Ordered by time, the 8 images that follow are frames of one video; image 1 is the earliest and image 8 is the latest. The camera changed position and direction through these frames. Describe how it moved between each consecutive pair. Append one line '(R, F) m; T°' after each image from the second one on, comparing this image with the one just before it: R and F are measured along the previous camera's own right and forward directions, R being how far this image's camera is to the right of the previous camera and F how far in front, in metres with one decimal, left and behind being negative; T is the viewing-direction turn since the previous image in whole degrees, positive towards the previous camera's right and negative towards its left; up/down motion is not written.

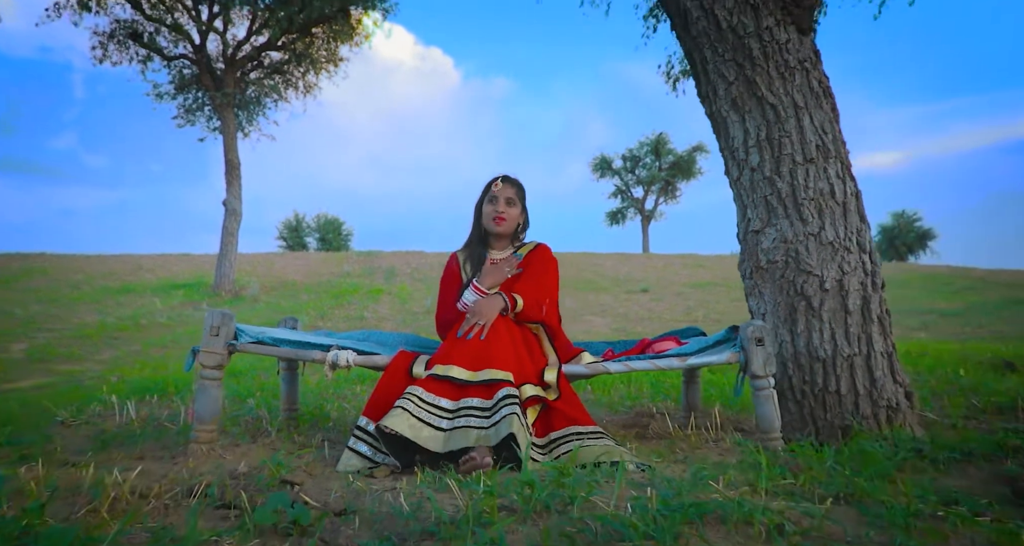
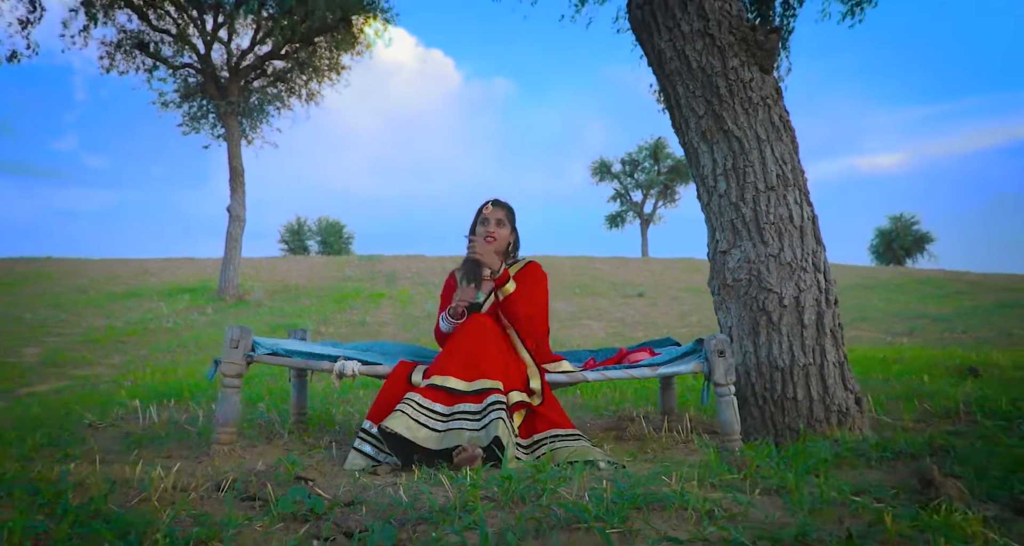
(+0.1, -0.3) m; 0°
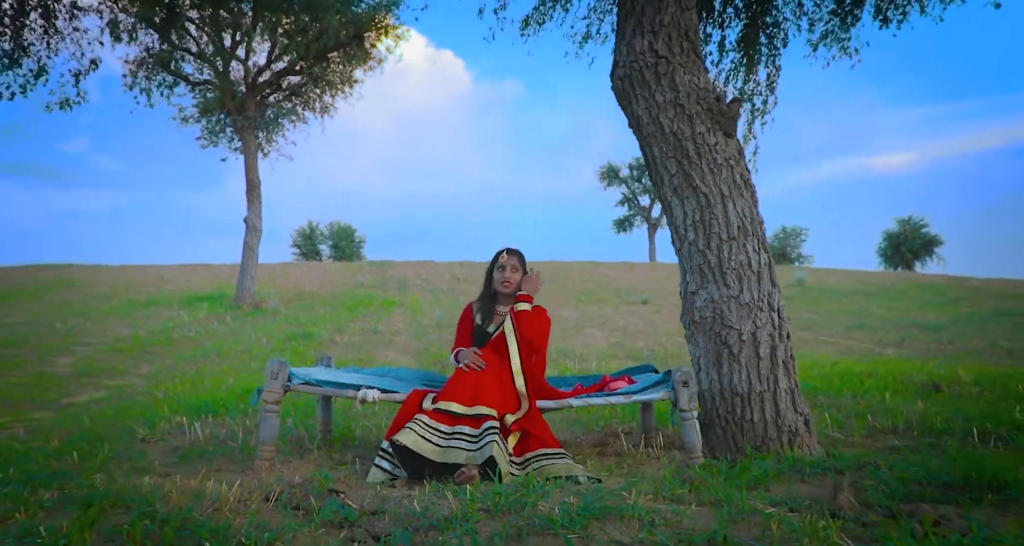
(+0.1, -0.6) m; -1°
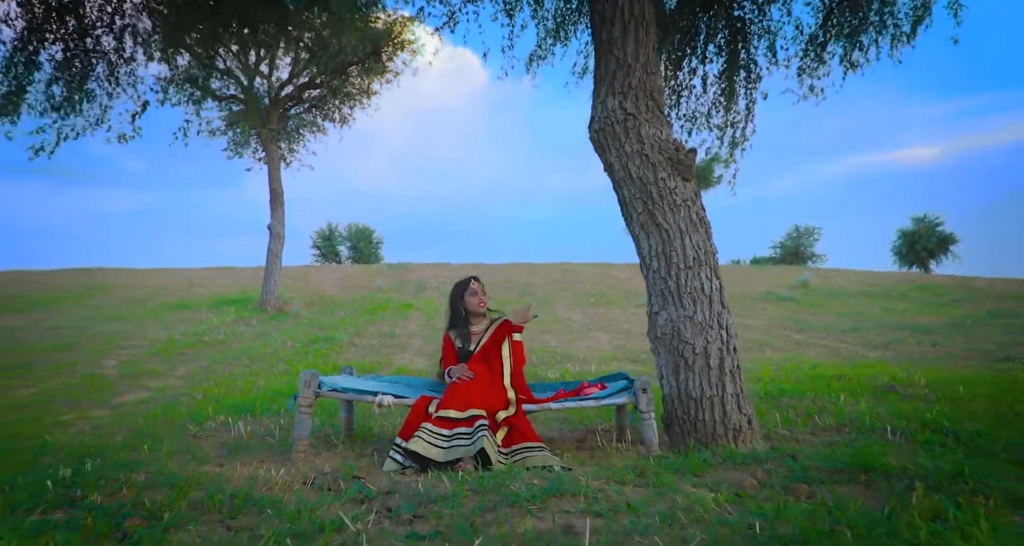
(+0.2, -0.8) m; -1°
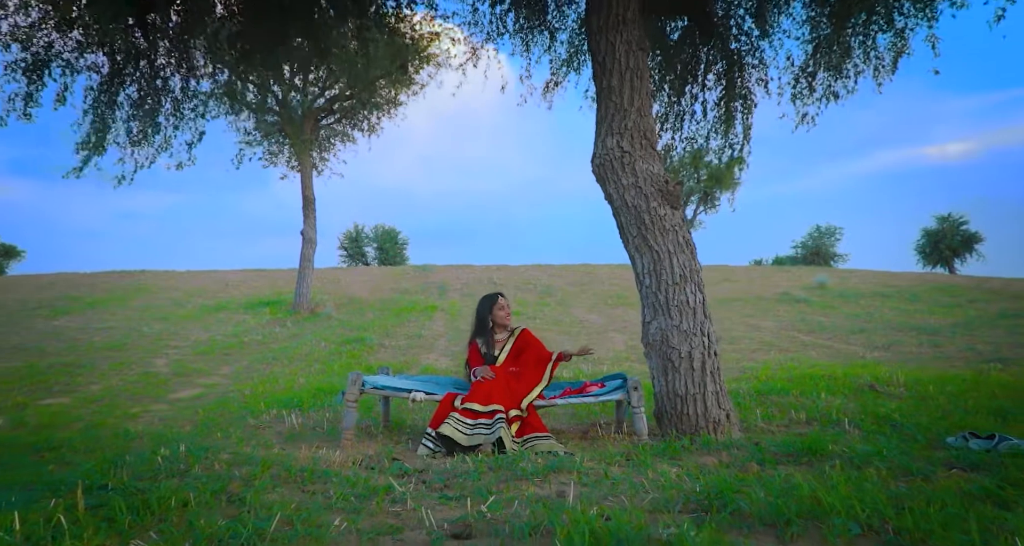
(+0.1, -0.8) m; -2°
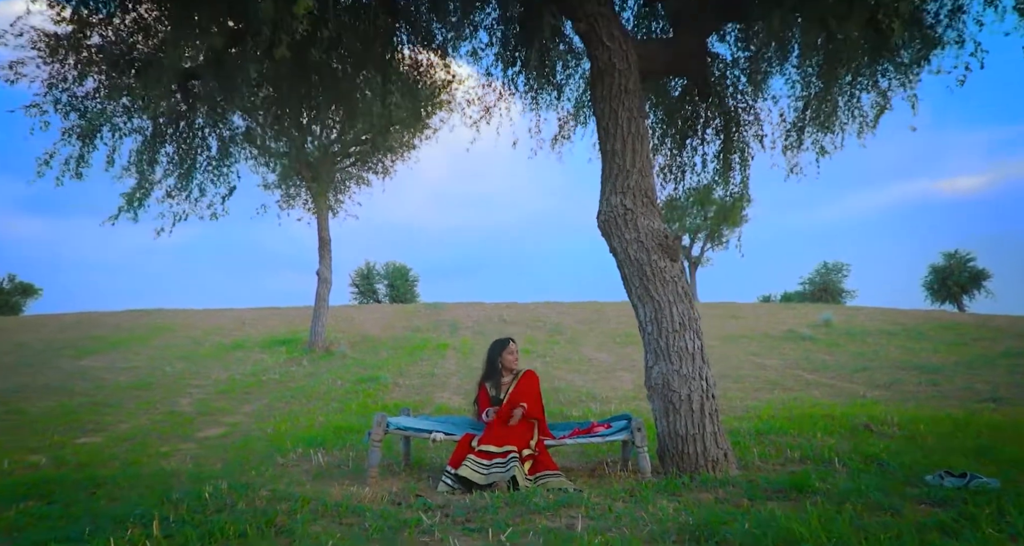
(0.0, -0.5) m; -1°
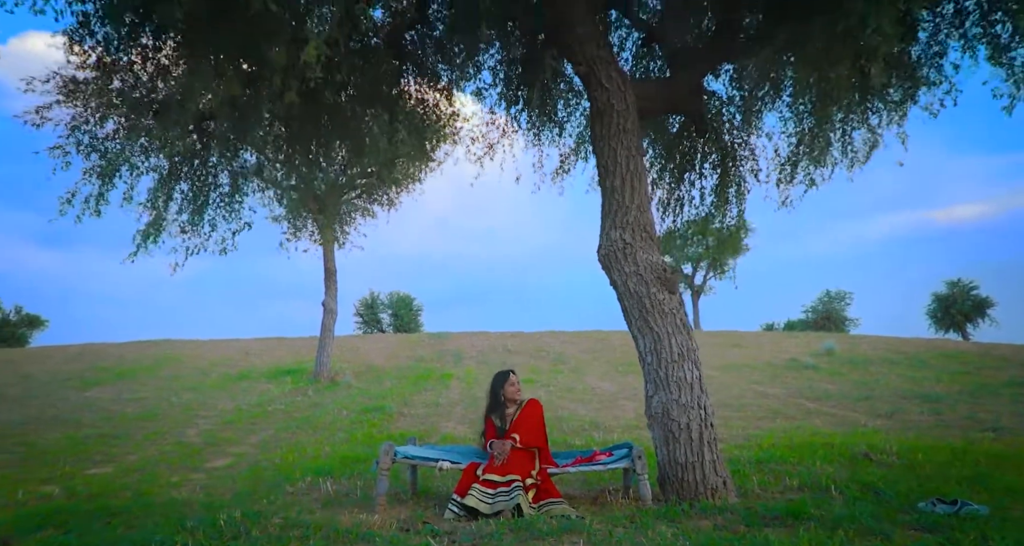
(0.0, -0.2) m; 0°
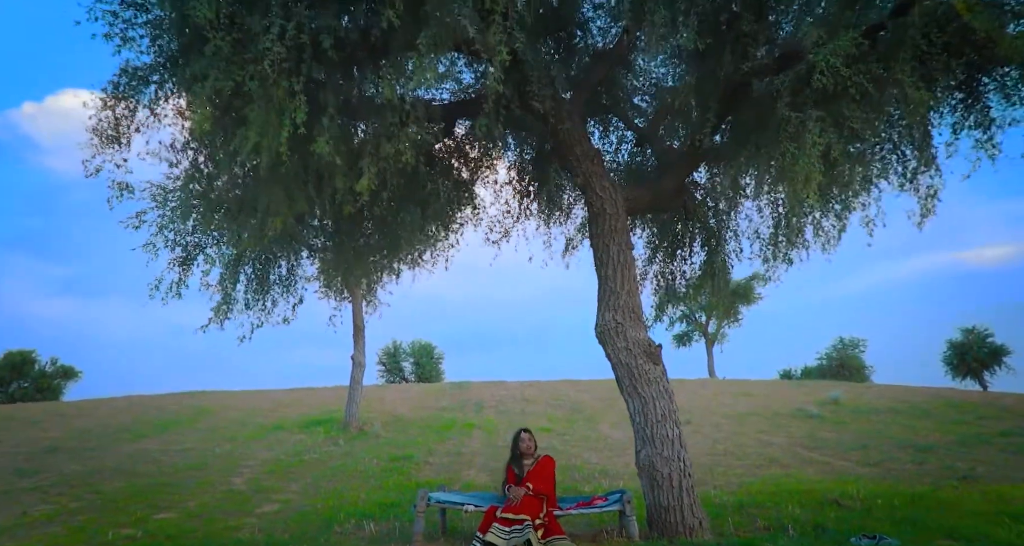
(+0.1, -1.4) m; -1°
